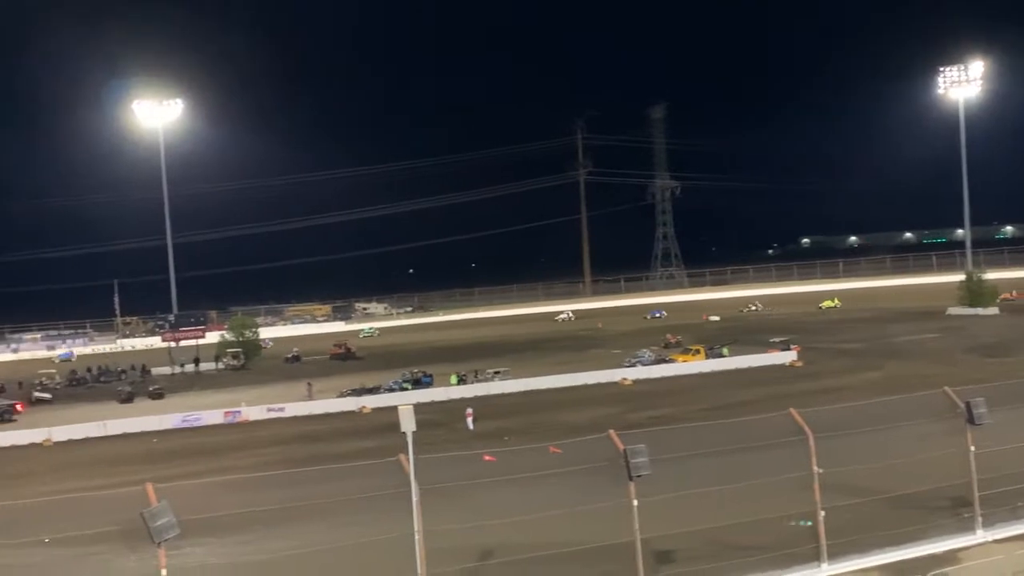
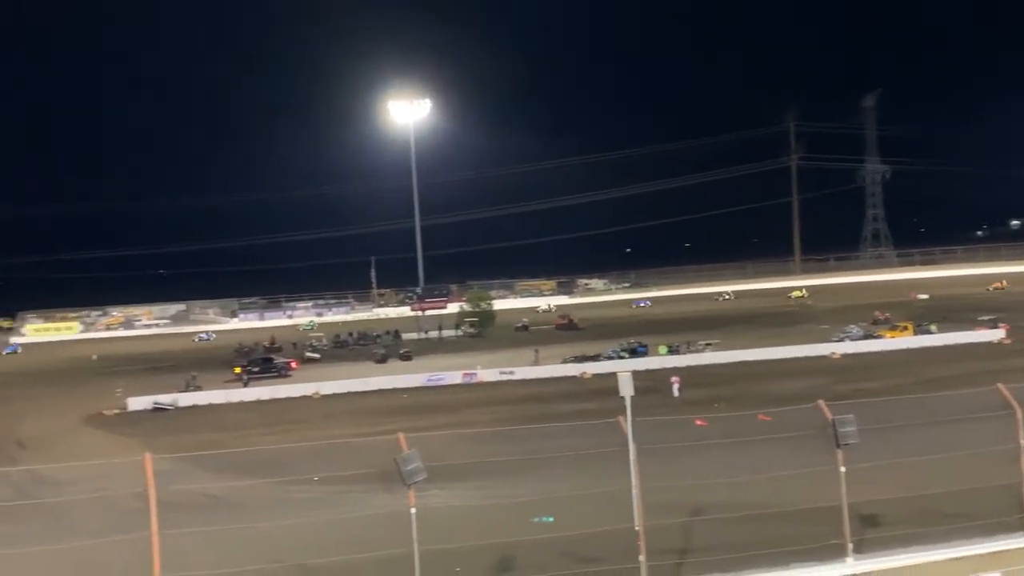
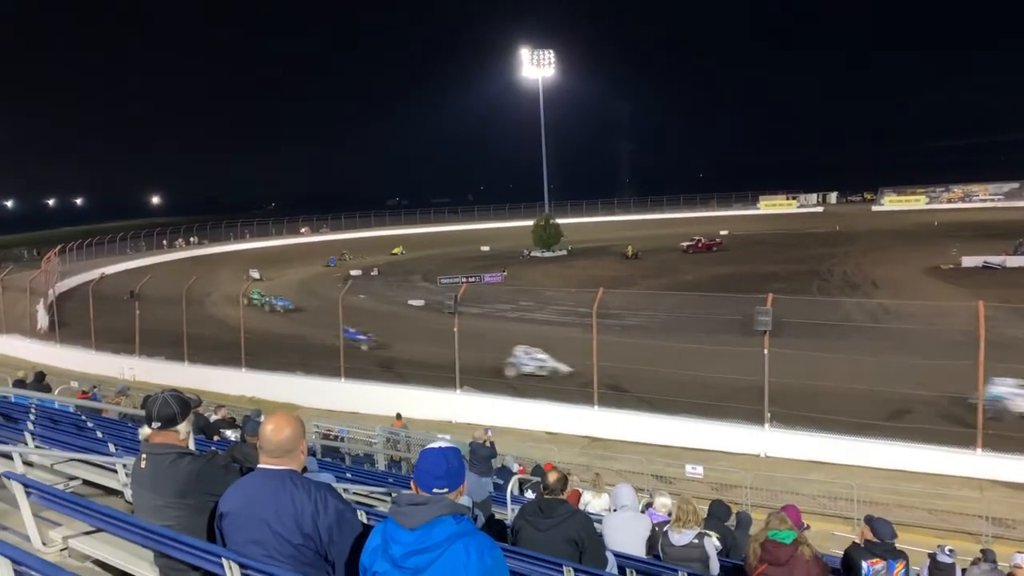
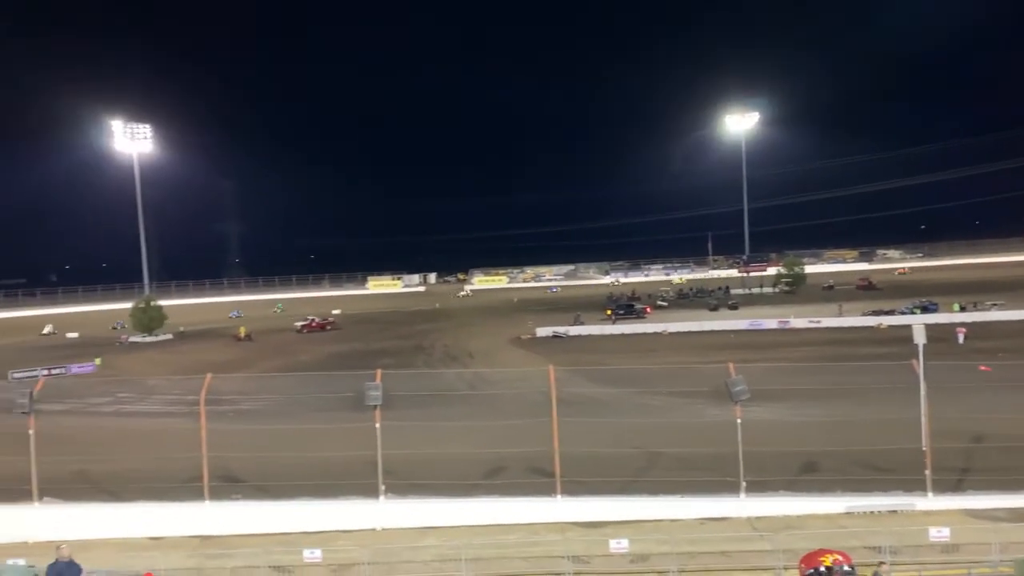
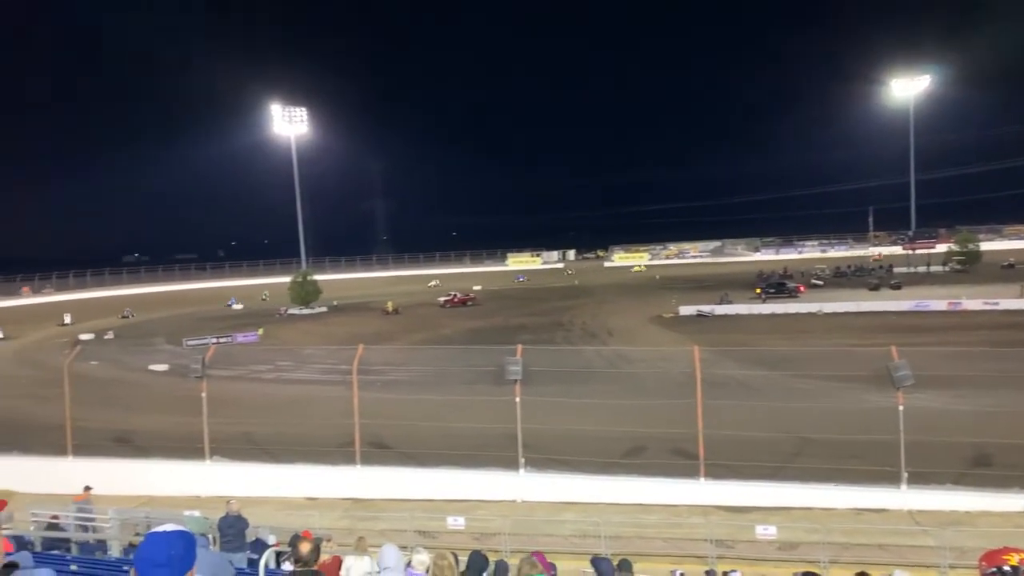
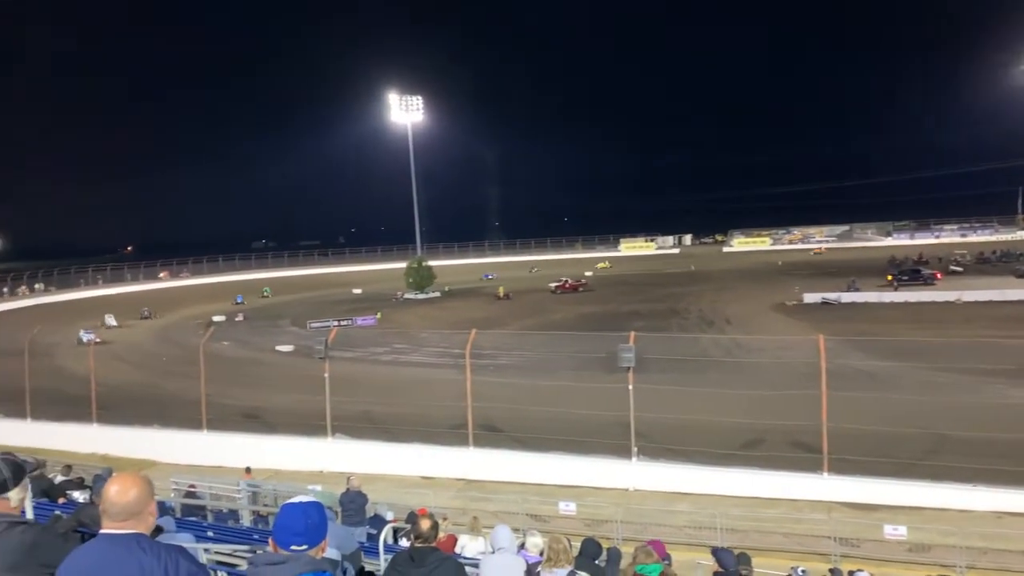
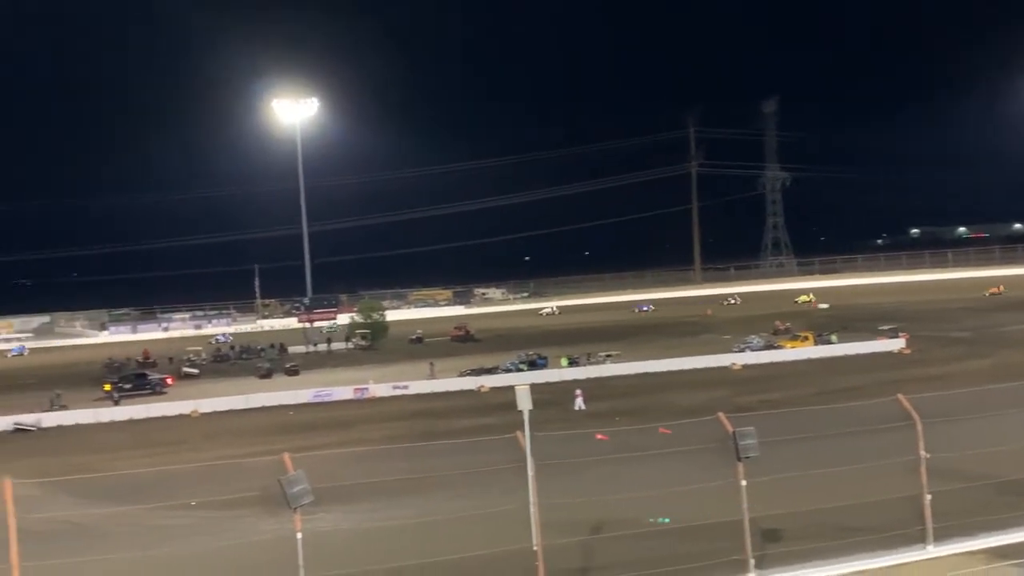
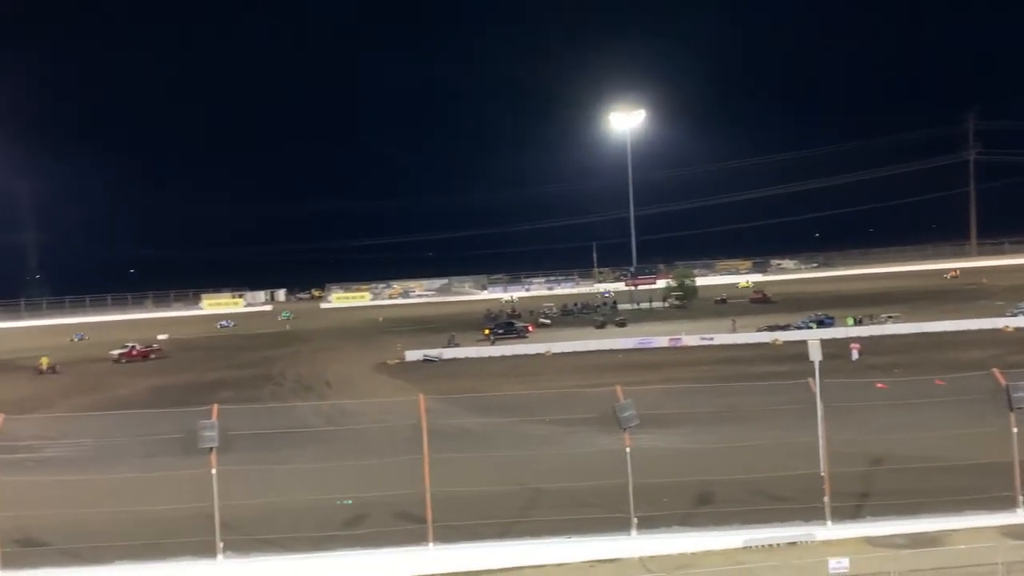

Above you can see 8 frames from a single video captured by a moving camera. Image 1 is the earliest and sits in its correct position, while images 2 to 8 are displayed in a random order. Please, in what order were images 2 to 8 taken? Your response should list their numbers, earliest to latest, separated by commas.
7, 2, 8, 4, 5, 6, 3
